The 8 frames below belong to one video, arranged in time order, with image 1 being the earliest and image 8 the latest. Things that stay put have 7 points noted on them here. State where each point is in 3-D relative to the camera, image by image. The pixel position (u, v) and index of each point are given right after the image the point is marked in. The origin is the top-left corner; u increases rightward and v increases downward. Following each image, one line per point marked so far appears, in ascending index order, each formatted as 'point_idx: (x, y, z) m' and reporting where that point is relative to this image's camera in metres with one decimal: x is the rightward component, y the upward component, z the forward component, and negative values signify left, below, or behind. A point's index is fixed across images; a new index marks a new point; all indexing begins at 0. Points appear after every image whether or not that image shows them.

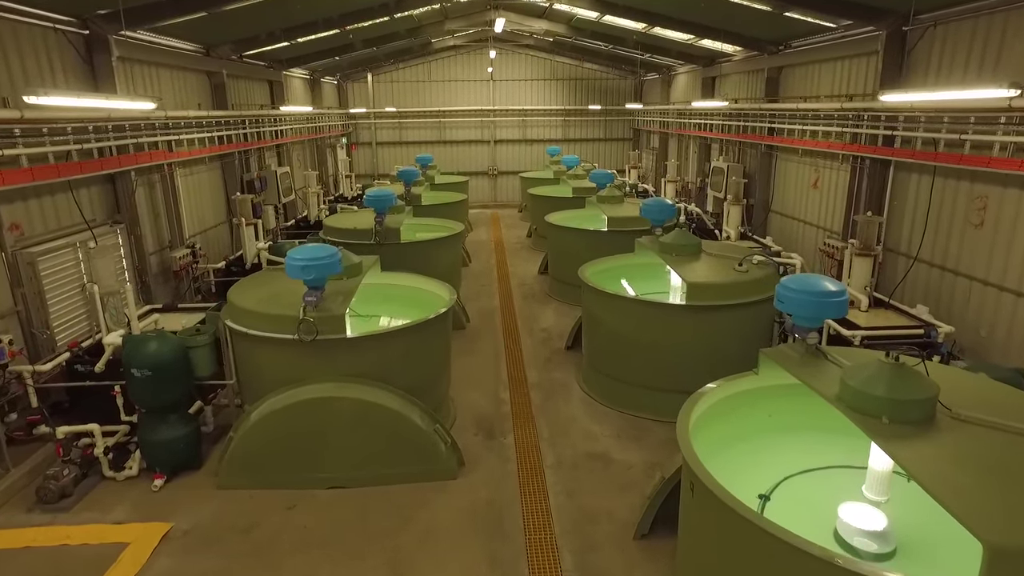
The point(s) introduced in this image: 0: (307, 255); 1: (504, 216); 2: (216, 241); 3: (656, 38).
0: (-1.2, +0.2, +4.4) m
1: (-0.2, +1.6, +15.8) m
2: (-3.6, +0.6, +8.9) m
3: (+2.2, +3.8, +11.1) m
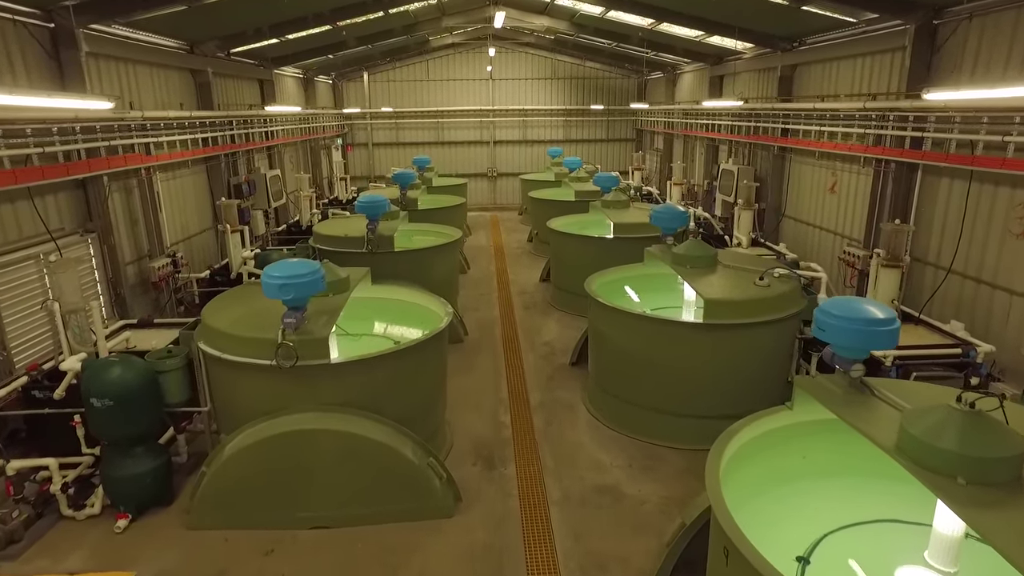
0: (-1.2, +0.1, +4.0) m
1: (-0.2, +1.4, +15.3) m
2: (-3.6, +0.5, +8.4) m
3: (+2.2, +3.7, +10.7) m
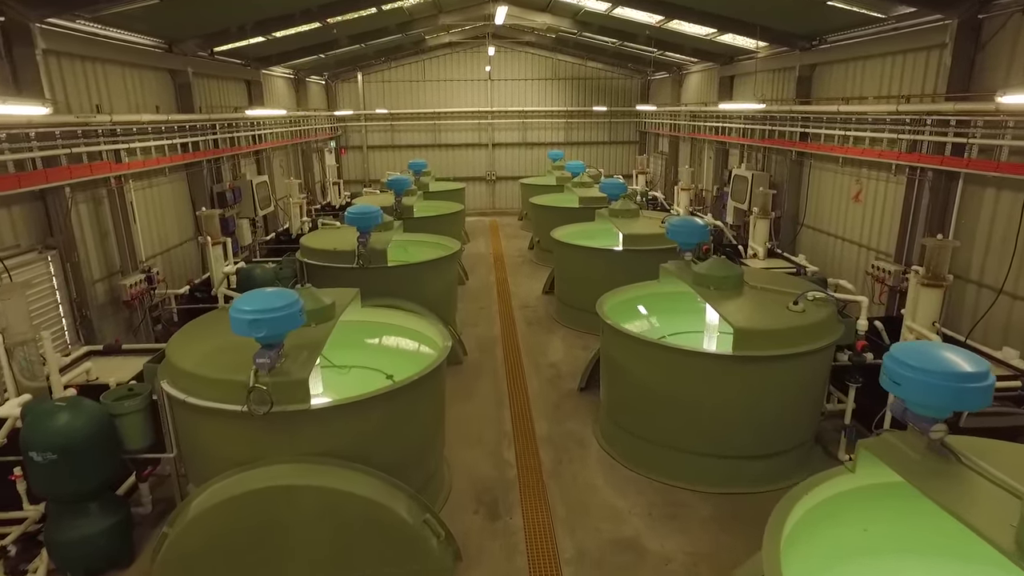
0: (-1.2, -0.1, +3.4) m
1: (-0.2, +1.3, +14.8) m
2: (-3.6, +0.3, +7.9) m
3: (+2.2, +3.6, +10.1) m
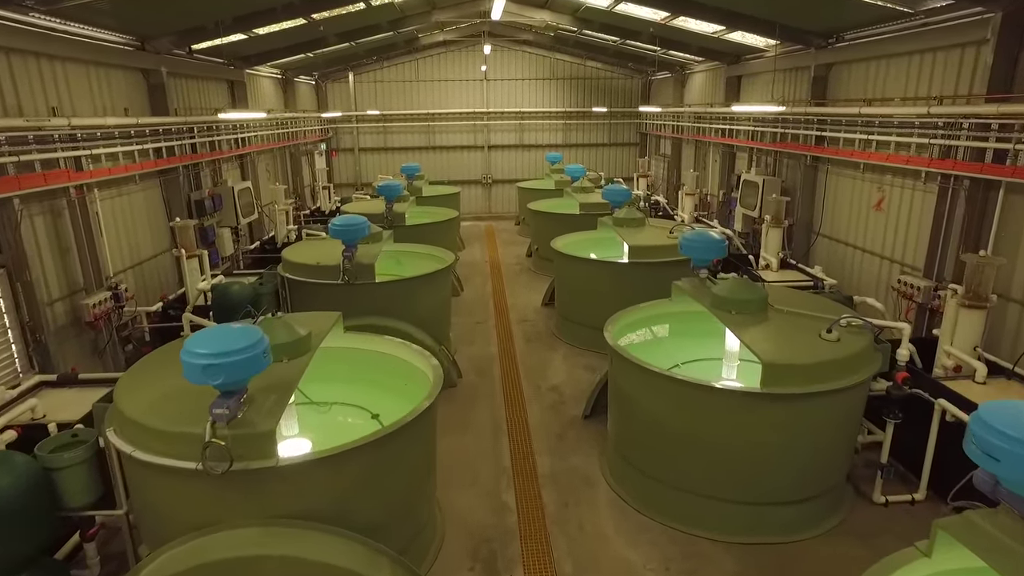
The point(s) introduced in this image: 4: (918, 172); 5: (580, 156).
0: (-1.2, -0.2, +2.9) m
1: (-0.2, +1.1, +14.3) m
2: (-3.6, +0.1, +7.3) m
3: (+2.2, +3.4, +9.6) m
4: (+3.5, +1.0, +6.1) m
5: (+1.5, +2.9, +16.0) m
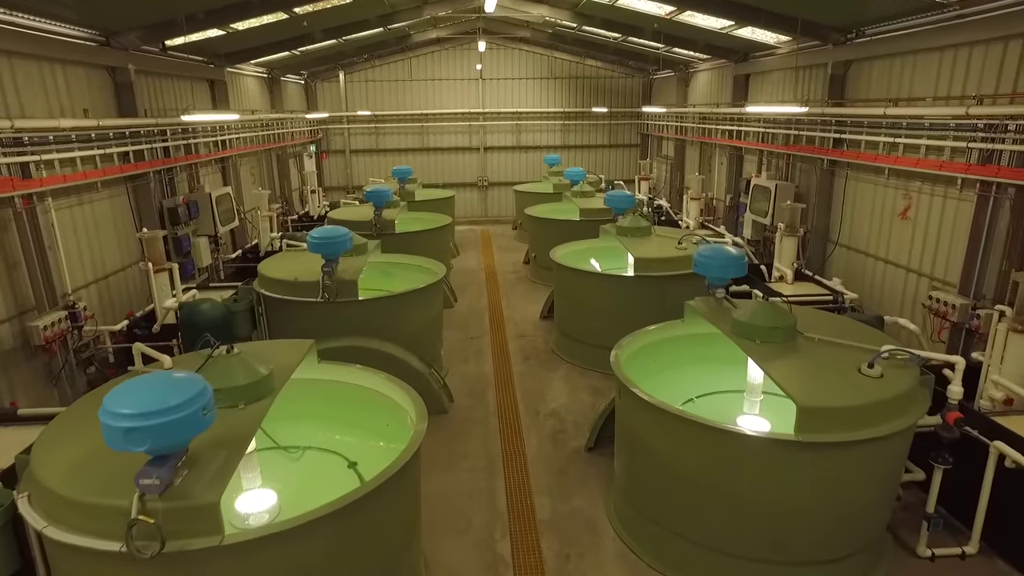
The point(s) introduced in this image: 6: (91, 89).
0: (-1.2, -0.4, +2.3) m
1: (-0.3, +1.0, +13.7) m
2: (-3.7, 0.0, +6.8) m
3: (+2.1, +3.3, +9.1) m
4: (+3.4, +0.9, +5.6) m
5: (+1.4, +2.8, +15.4) m
6: (-3.7, +1.8, +6.4) m
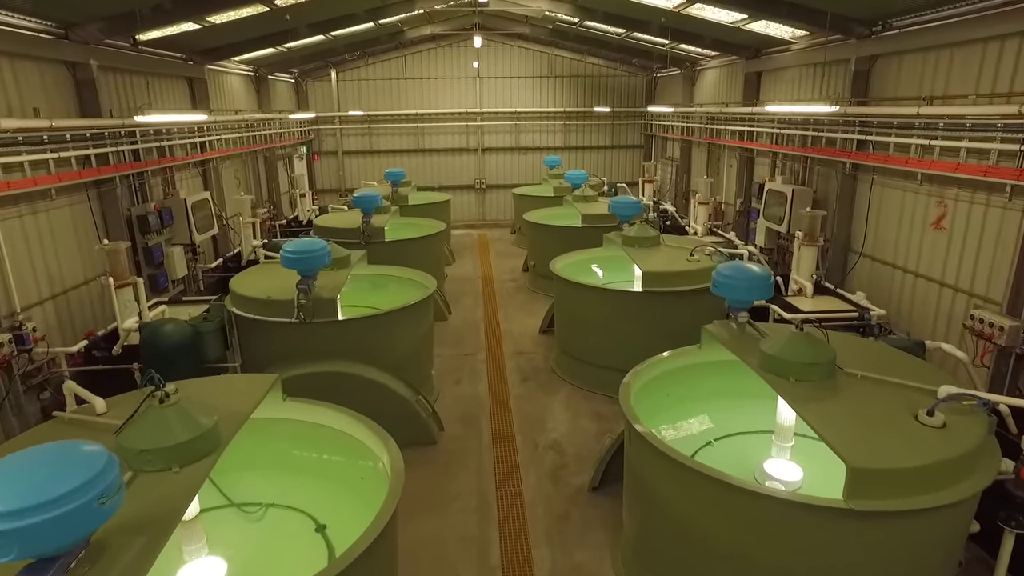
0: (-1.2, -0.5, +1.8) m
1: (-0.3, +0.9, +13.2) m
2: (-3.7, -0.1, +6.2) m
3: (+2.1, +3.1, +8.5) m
4: (+3.4, +0.7, +5.1) m
5: (+1.4, +2.7, +14.9) m
6: (-3.8, +1.6, +5.9) m
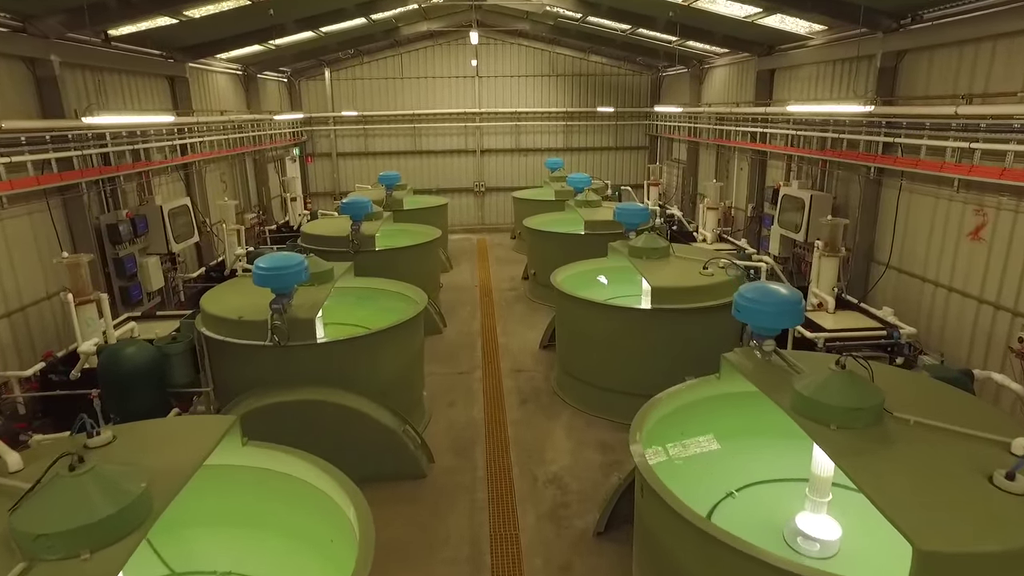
0: (-1.3, -0.6, +1.3) m
1: (-0.3, +0.7, +12.7) m
2: (-3.7, -0.3, +5.7) m
3: (+2.1, +3.0, +8.0) m
4: (+3.4, +0.6, +4.5) m
5: (+1.4, +2.5, +14.4) m
6: (-3.8, +1.5, +5.4) m
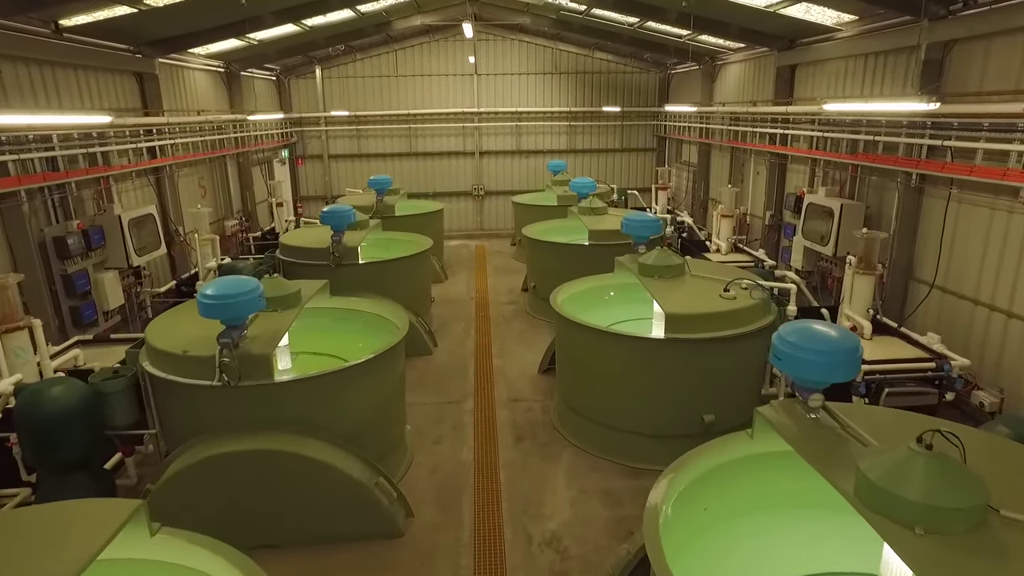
0: (-1.4, -0.8, +0.6) m
1: (-0.3, +0.6, +12.0) m
2: (-3.8, -0.4, +5.0) m
3: (+2.1, +2.9, +7.3) m
4: (+3.3, +0.4, +3.8) m
5: (+1.4, +2.4, +13.6) m
6: (-3.8, +1.3, +4.7) m
